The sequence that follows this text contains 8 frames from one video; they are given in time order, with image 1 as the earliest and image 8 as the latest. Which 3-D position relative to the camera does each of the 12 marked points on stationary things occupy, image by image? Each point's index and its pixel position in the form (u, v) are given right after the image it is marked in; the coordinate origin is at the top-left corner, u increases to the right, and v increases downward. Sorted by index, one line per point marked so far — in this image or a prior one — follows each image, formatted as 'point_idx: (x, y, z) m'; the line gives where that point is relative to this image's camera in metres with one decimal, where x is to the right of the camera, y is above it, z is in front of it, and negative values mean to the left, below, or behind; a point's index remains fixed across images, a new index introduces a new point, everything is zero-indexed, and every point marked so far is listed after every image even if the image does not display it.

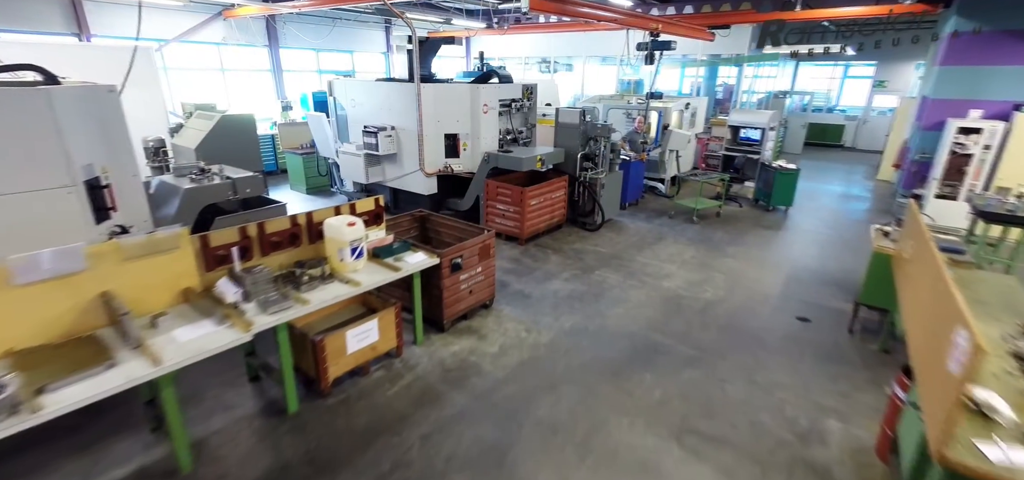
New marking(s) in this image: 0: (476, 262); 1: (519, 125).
0: (-0.3, -0.2, +3.1) m
1: (+0.1, +1.4, +5.5) m
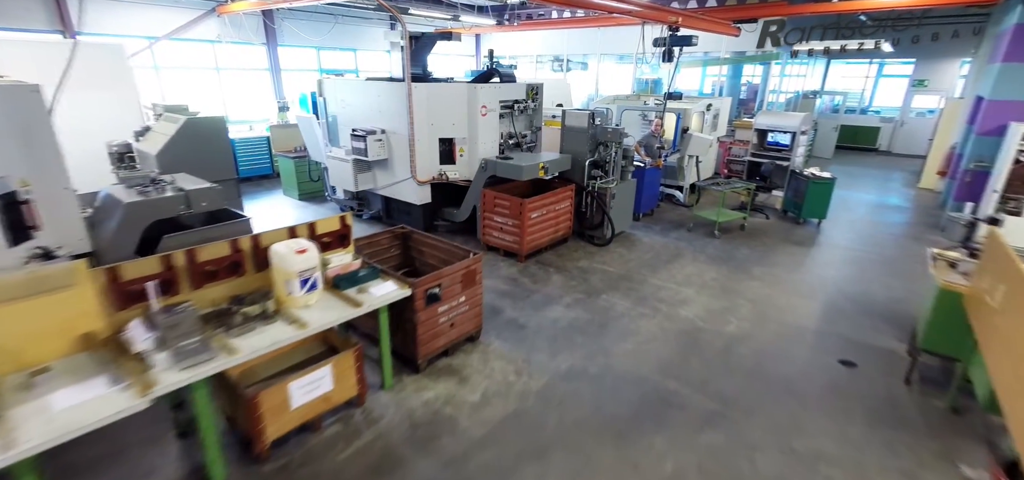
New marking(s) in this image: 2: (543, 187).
0: (-0.3, -0.3, +2.6) m
1: (+0.1, +1.3, +5.0) m
2: (+0.3, +0.6, +4.7) m
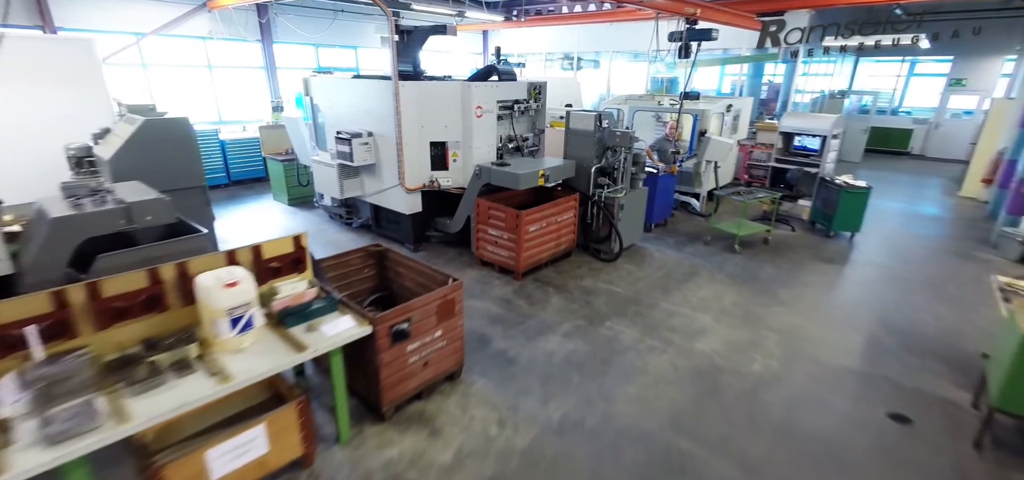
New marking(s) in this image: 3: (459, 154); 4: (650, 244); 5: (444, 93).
0: (-0.4, -0.4, +2.3) m
1: (+0.1, +1.1, +4.6) m
2: (+0.3, +0.4, +4.3) m
3: (-0.5, +0.8, +4.1) m
4: (+1.5, -0.1, +4.6) m
5: (-0.6, +1.3, +3.9) m
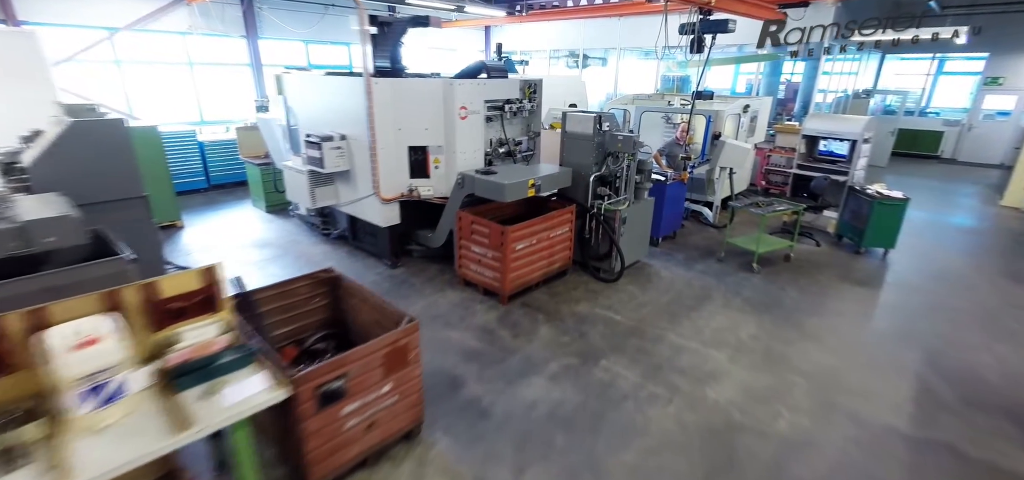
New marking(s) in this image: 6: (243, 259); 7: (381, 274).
0: (-0.6, -0.6, +1.8) m
1: (0.0, +1.0, +4.1) m
2: (+0.2, +0.3, +3.8) m
3: (-0.6, +0.7, +3.7) m
4: (+1.4, -0.2, +4.1) m
5: (-0.7, +1.2, +3.5) m
6: (-2.4, -0.2, +4.0) m
7: (-1.1, -0.3, +3.8) m
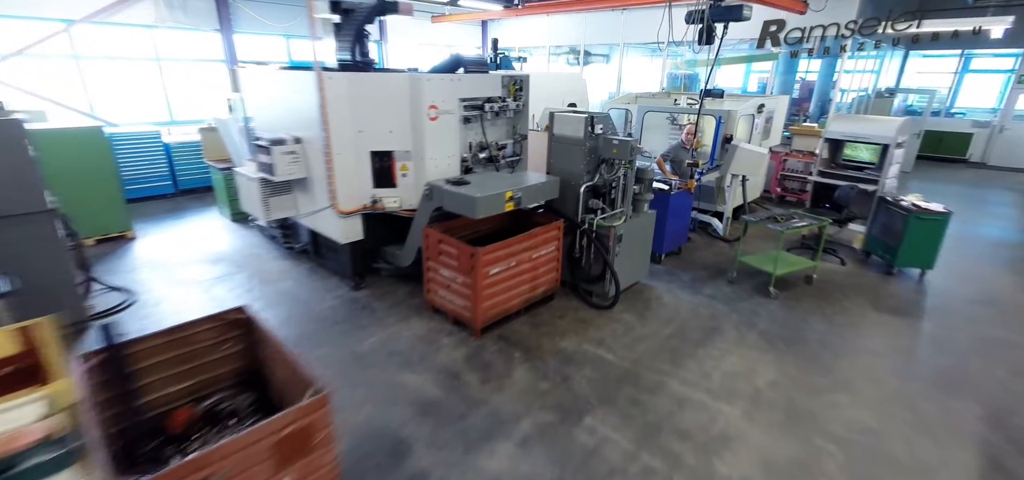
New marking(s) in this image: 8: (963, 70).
0: (-0.7, -0.7, +1.3) m
1: (-0.1, +0.9, +3.6) m
2: (+0.1, +0.1, +3.4) m
3: (-0.8, +0.5, +3.2) m
4: (+1.2, -0.4, +3.6) m
5: (-0.9, +1.0, +3.0) m
6: (-2.6, -0.3, +3.6) m
7: (-1.3, -0.4, +3.3) m
8: (+9.1, +3.4, +8.8) m
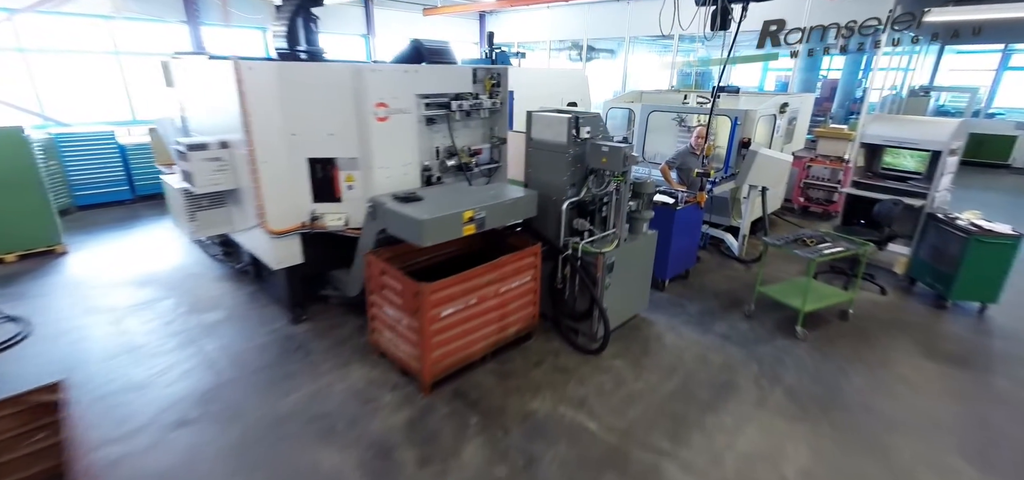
0: (-1.0, -0.9, +0.8) m
1: (-0.3, +0.7, +3.1) m
2: (-0.1, 0.0, +2.8) m
3: (-0.9, +0.4, +2.6) m
4: (+1.0, -0.5, +3.0) m
5: (-1.0, +0.9, +2.4) m
6: (-2.8, -0.4, +3.0) m
7: (-1.5, -0.6, +2.8) m
8: (+9.0, +3.2, +8.0) m
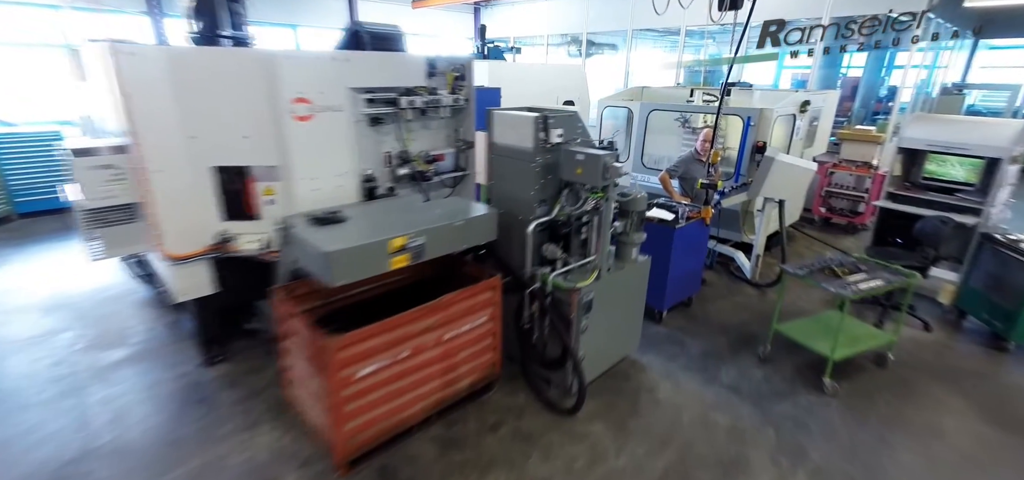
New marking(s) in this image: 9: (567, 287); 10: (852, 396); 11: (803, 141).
0: (-1.3, -1.0, +0.3) m
1: (-0.5, +0.6, +2.6) m
2: (-0.3, -0.2, +2.3) m
3: (-1.2, +0.2, +2.2) m
4: (+0.8, -0.7, +2.5) m
5: (-1.3, +0.8, +2.0) m
6: (-3.0, -0.5, +2.6) m
7: (-1.7, -0.7, +2.3) m
8: (+9.0, +2.9, +7.3) m
9: (+0.3, -0.2, +2.0) m
10: (+1.7, -0.8, +2.2) m
11: (+2.6, +0.9, +4.0) m
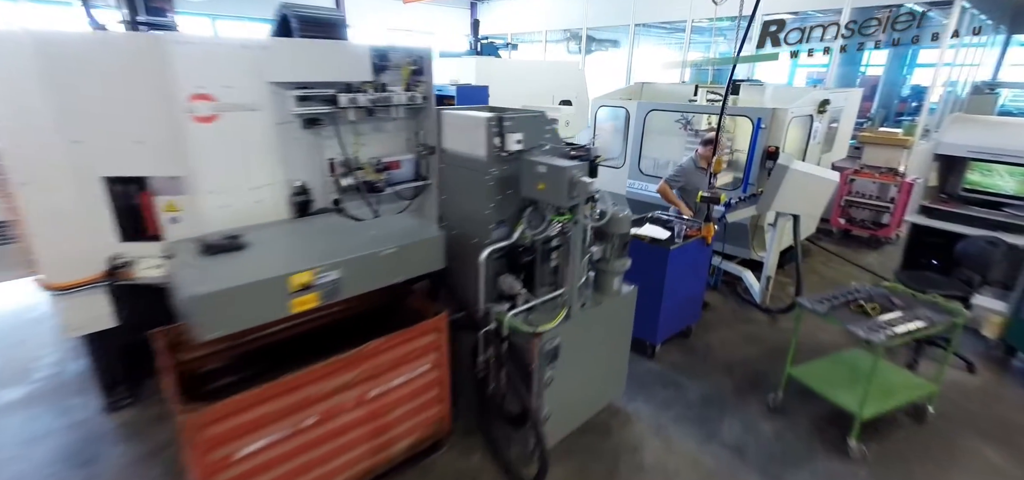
0: (-1.5, -1.1, -0.1) m
1: (-0.7, +0.4, +2.2) m
2: (-0.5, -0.3, +1.9) m
3: (-1.3, +0.1, +1.8) m
4: (+0.6, -0.8, +2.1) m
5: (-1.4, +0.7, +1.6) m
6: (-3.2, -0.6, +2.3) m
7: (-1.9, -0.8, +1.9) m
8: (+8.9, +2.8, +6.7) m
9: (+0.1, -0.3, +1.6) m
10: (+1.5, -0.9, +1.8) m
11: (+2.5, +0.8, +3.5) m
